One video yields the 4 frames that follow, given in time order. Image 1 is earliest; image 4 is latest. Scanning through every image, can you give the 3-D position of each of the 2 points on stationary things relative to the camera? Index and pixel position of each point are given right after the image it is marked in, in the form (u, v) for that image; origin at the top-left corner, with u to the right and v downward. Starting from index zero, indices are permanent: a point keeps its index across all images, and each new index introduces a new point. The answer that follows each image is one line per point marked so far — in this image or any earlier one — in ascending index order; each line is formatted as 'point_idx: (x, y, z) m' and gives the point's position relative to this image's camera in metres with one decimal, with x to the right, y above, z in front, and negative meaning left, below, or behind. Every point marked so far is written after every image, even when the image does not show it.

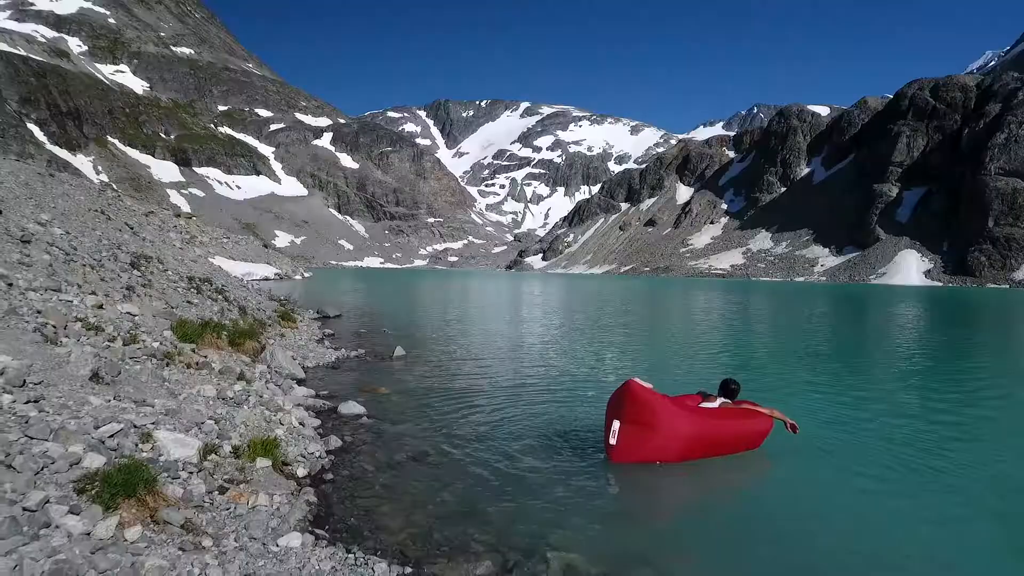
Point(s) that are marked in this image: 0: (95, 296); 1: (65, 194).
0: (-8.9, -0.2, +11.2) m
1: (-13.6, +2.9, +16.3) m
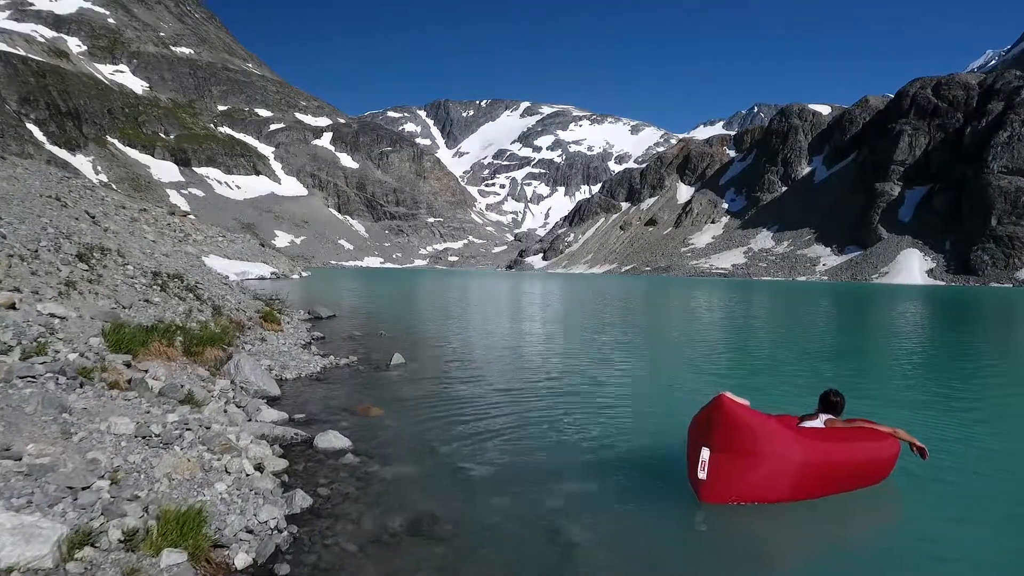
0: (-8.5, -0.1, +9.3) m
1: (-13.2, +2.9, +14.4) m
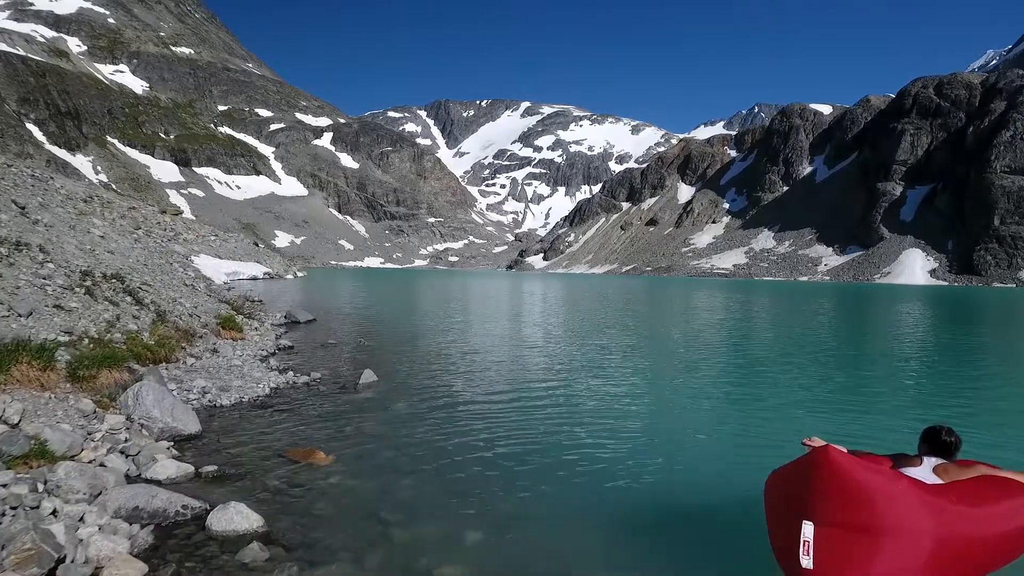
0: (-8.6, -0.1, +7.4) m
1: (-13.3, +2.9, +12.5) m
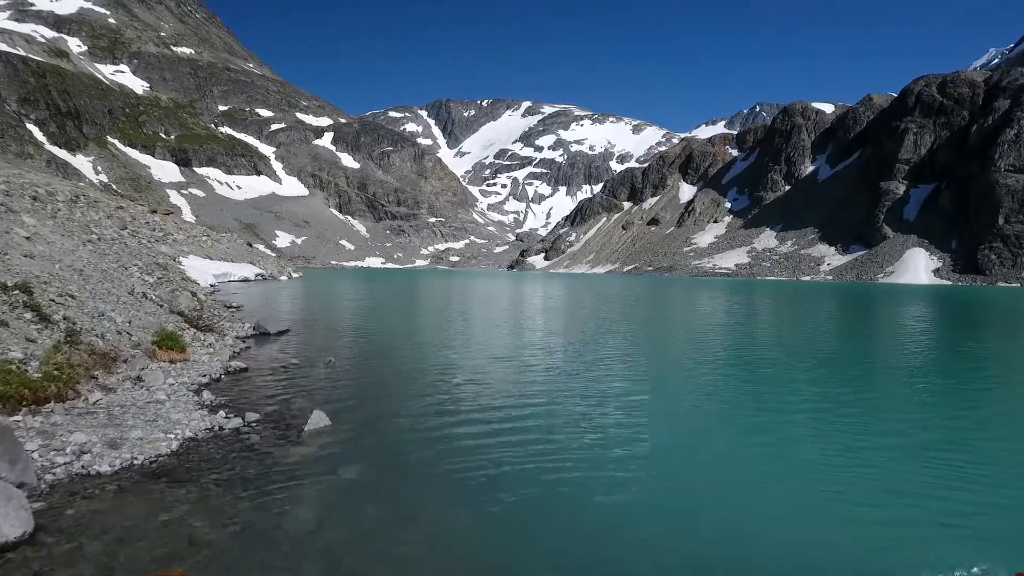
0: (-8.7, -0.4, +5.4) m
1: (-13.4, +2.7, +10.5) m
